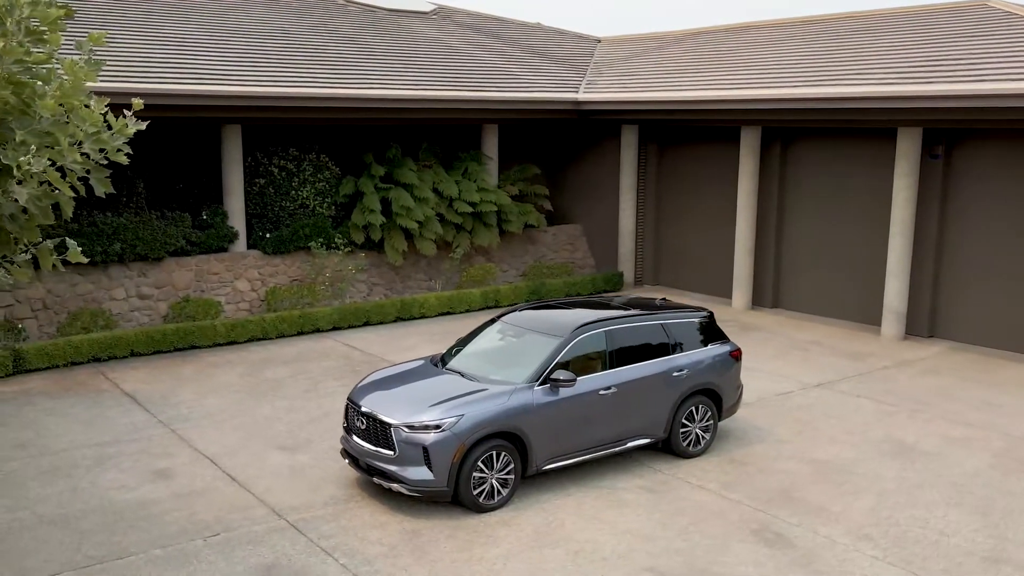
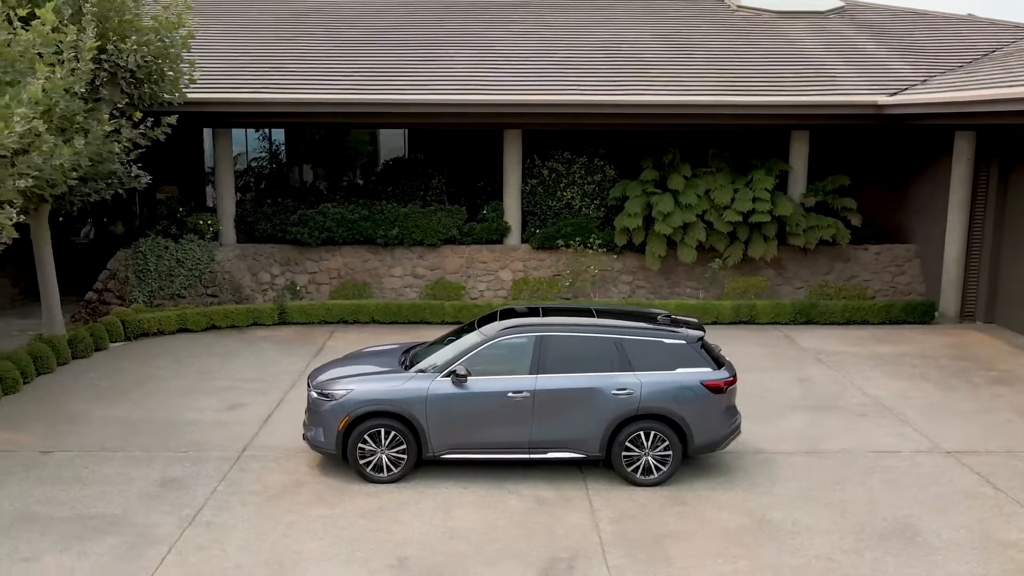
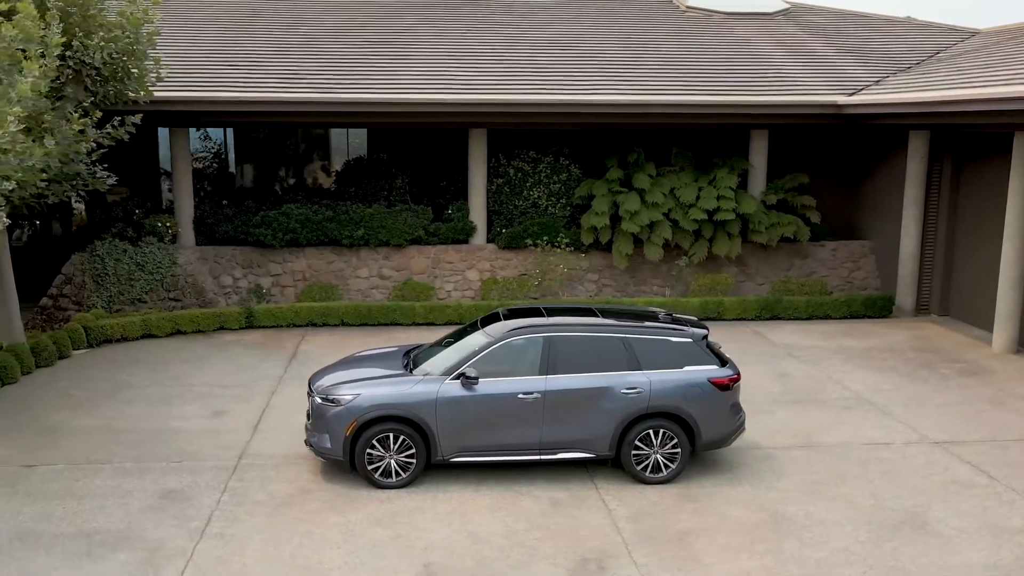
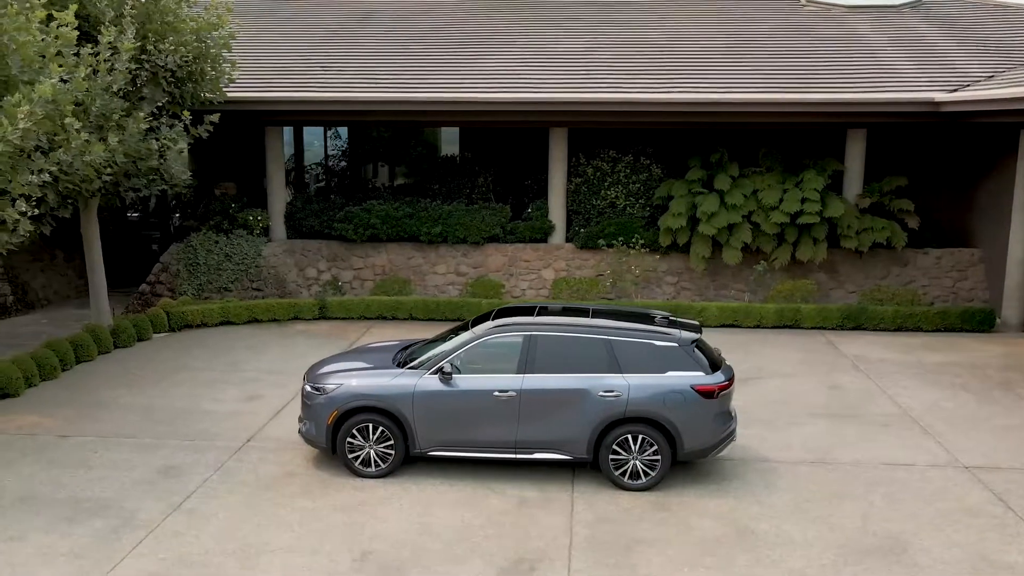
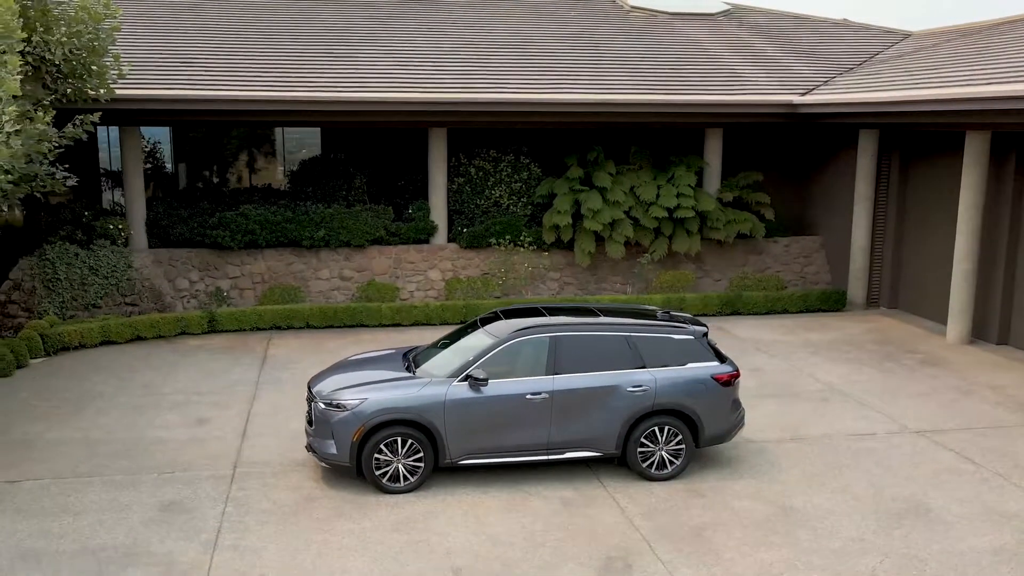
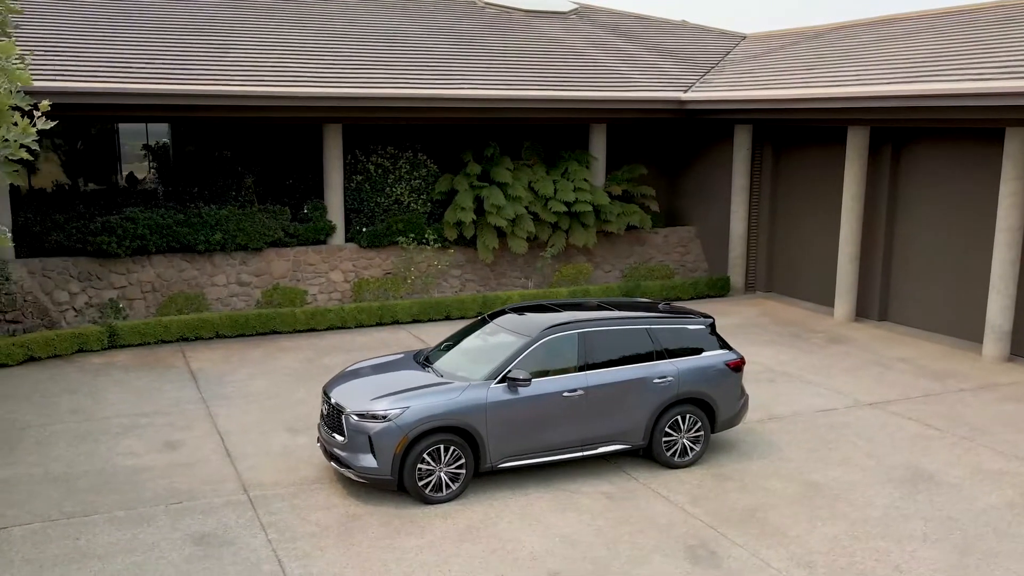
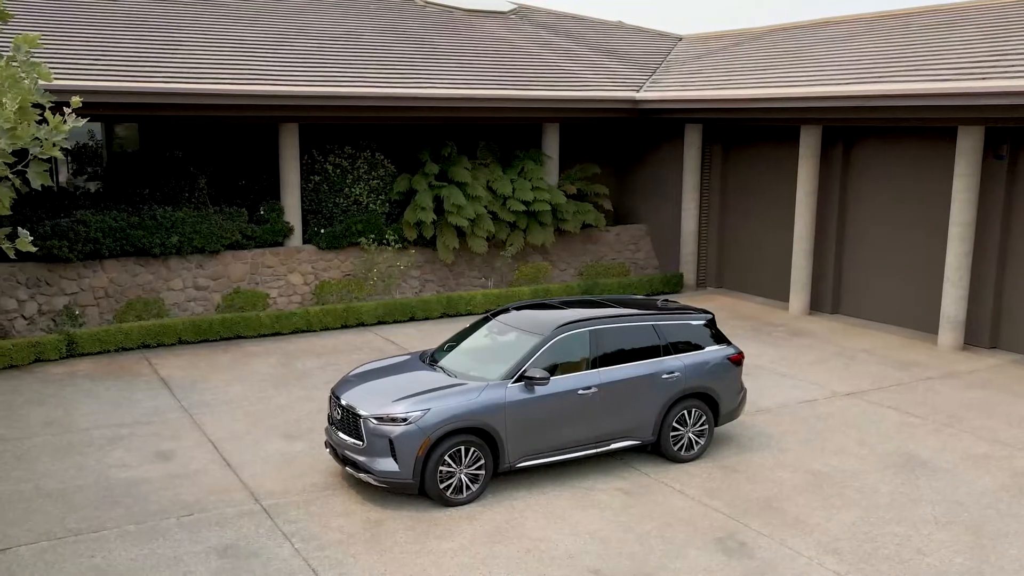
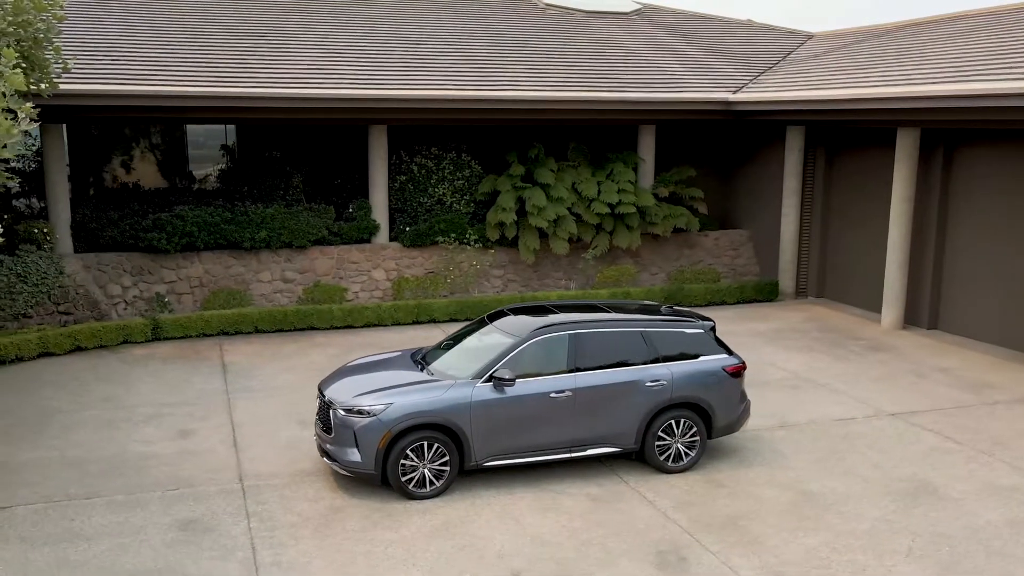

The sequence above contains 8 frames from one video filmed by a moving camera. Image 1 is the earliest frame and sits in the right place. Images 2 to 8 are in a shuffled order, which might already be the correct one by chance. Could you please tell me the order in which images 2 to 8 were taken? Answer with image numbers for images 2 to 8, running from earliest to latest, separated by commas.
7, 6, 8, 5, 3, 2, 4
